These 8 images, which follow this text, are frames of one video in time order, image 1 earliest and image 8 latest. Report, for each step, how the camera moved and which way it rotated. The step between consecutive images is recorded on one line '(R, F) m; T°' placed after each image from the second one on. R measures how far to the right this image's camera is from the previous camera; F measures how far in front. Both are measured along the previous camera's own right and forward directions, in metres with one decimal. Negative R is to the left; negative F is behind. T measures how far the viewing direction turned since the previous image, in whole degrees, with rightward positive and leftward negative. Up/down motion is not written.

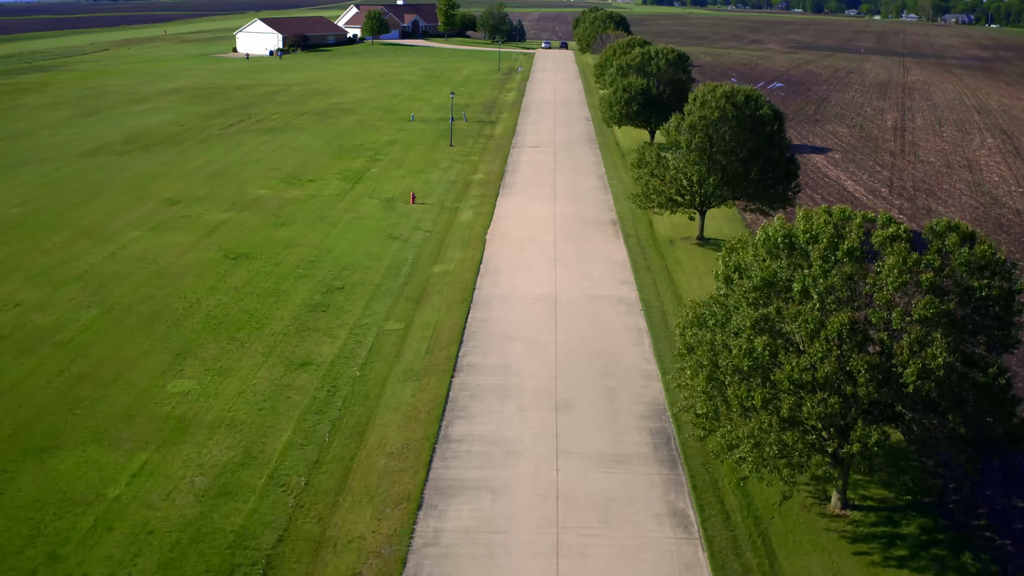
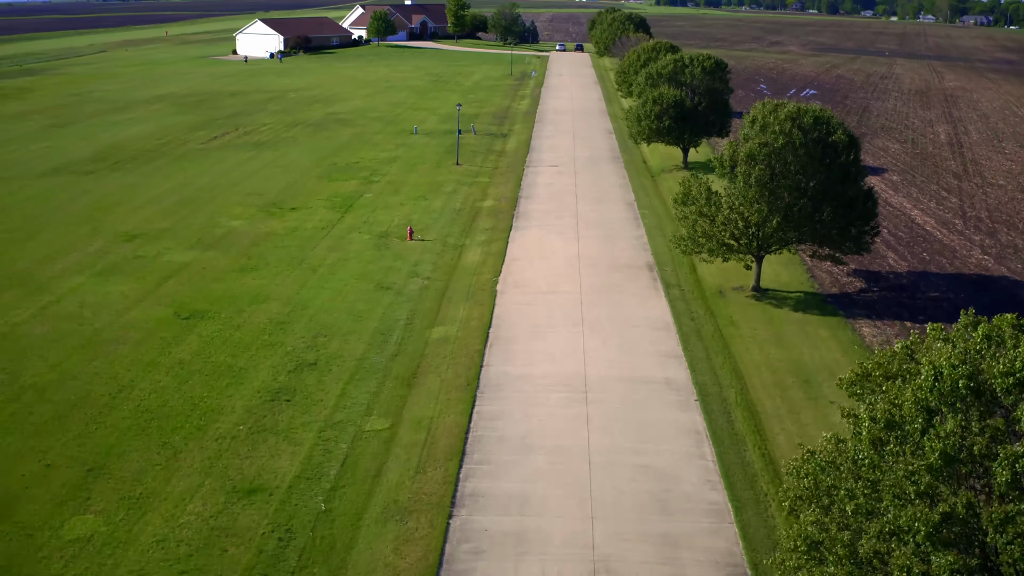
(-0.1, +5.4) m; 0°
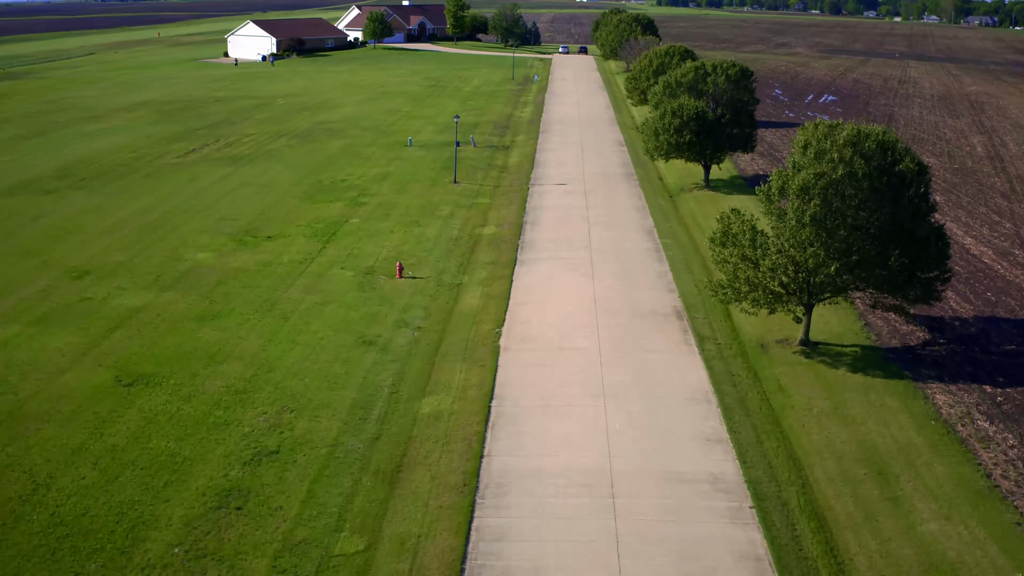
(-0.1, +3.8) m; 0°
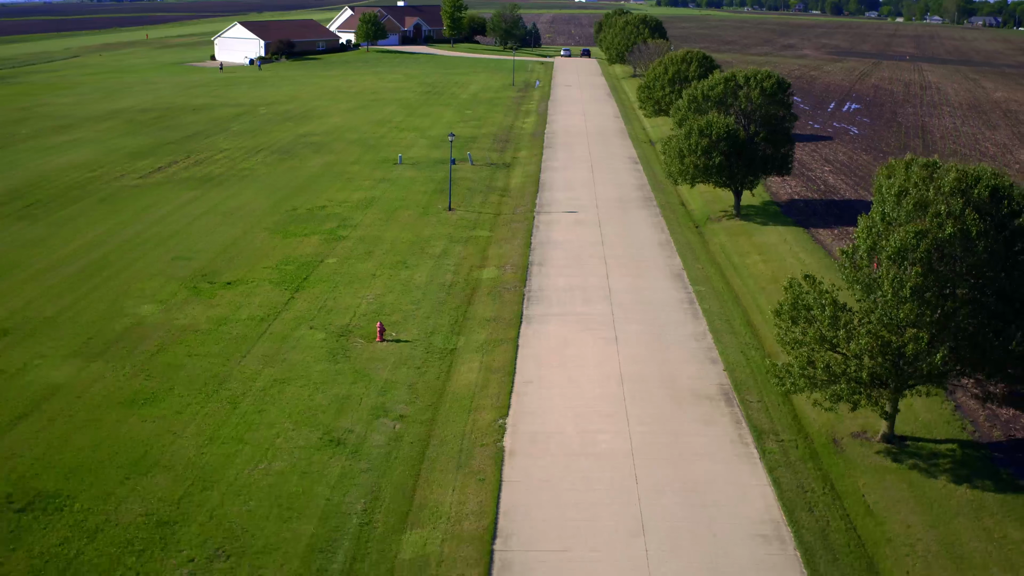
(-0.1, +4.6) m; 0°
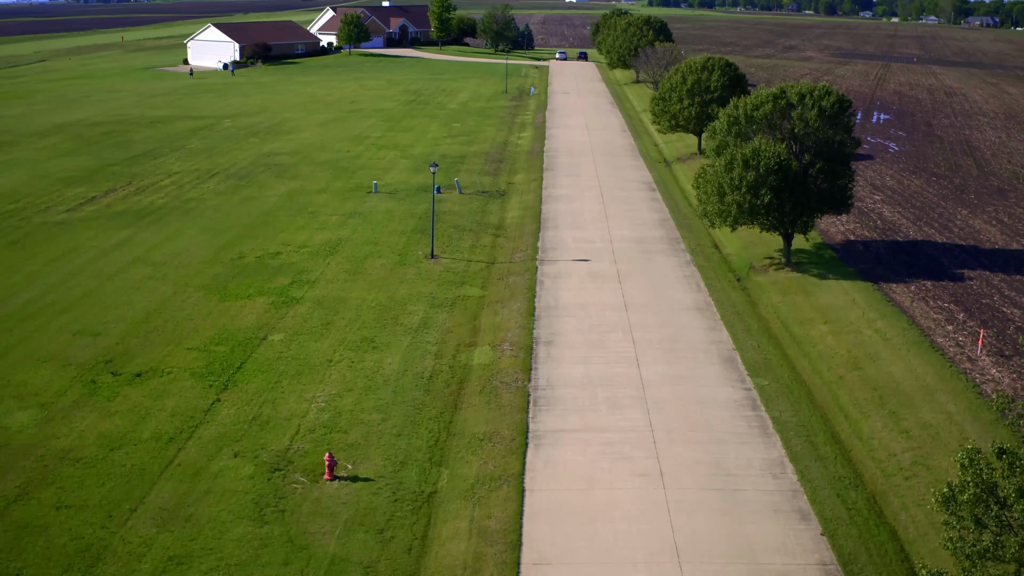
(-0.1, +6.1) m; 0°
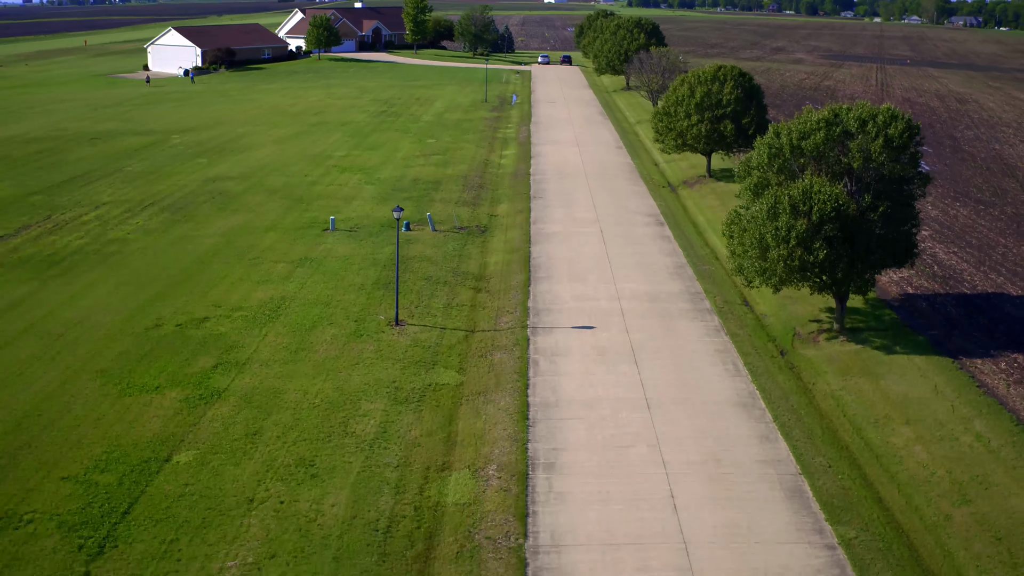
(-0.1, +5.2) m; +1°
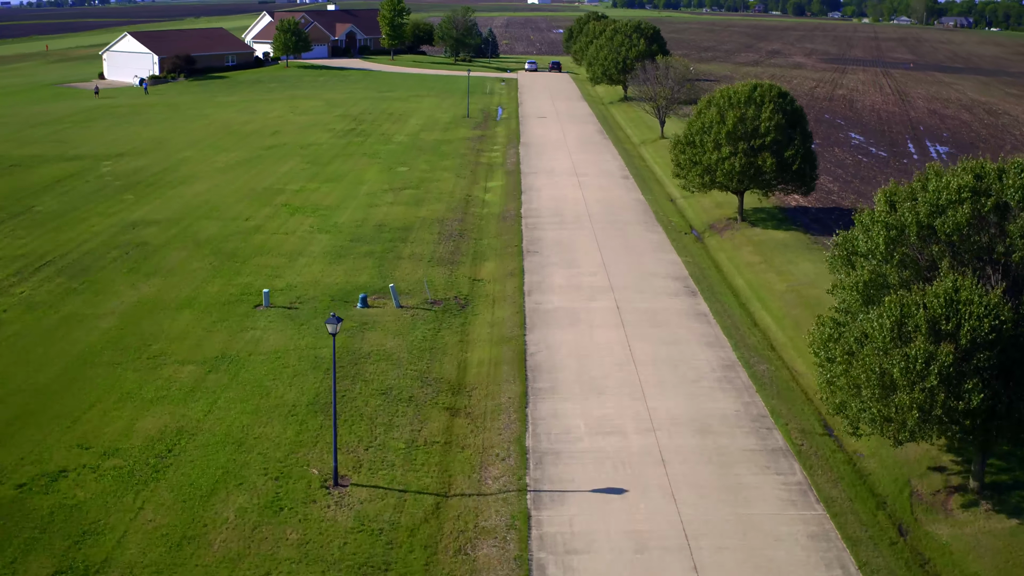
(-0.1, +6.6) m; +1°
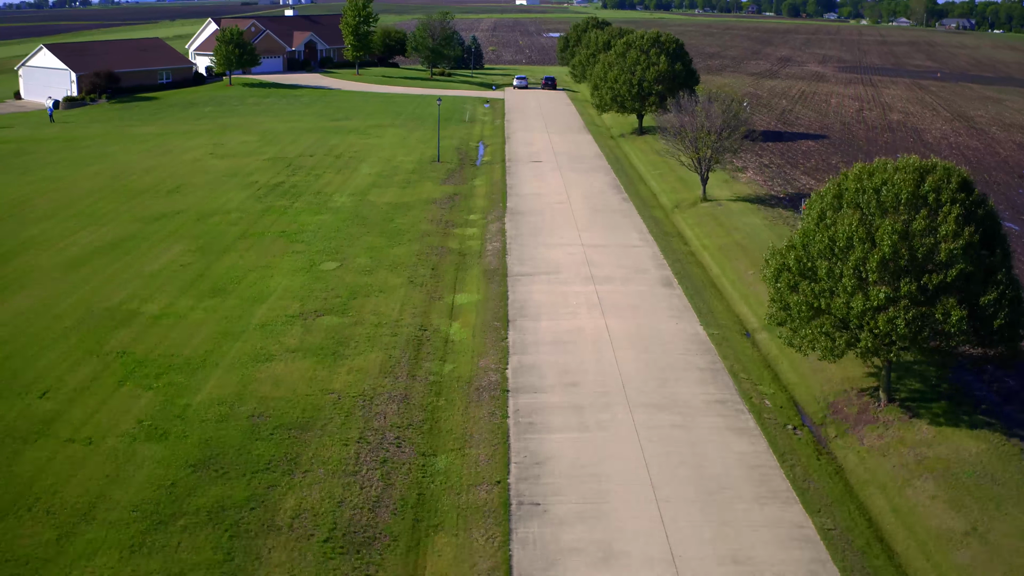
(+0.1, +12.3) m; 0°
